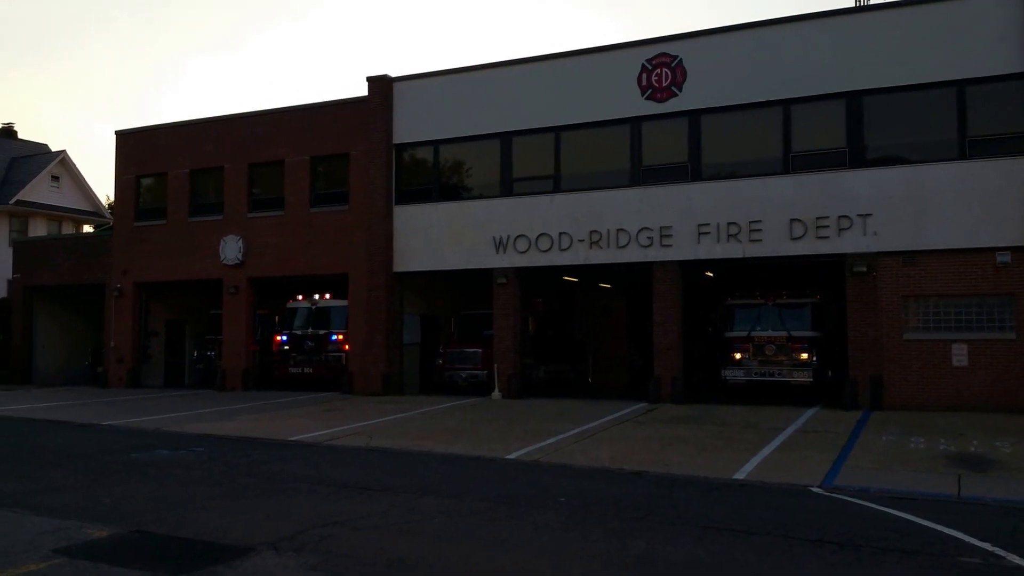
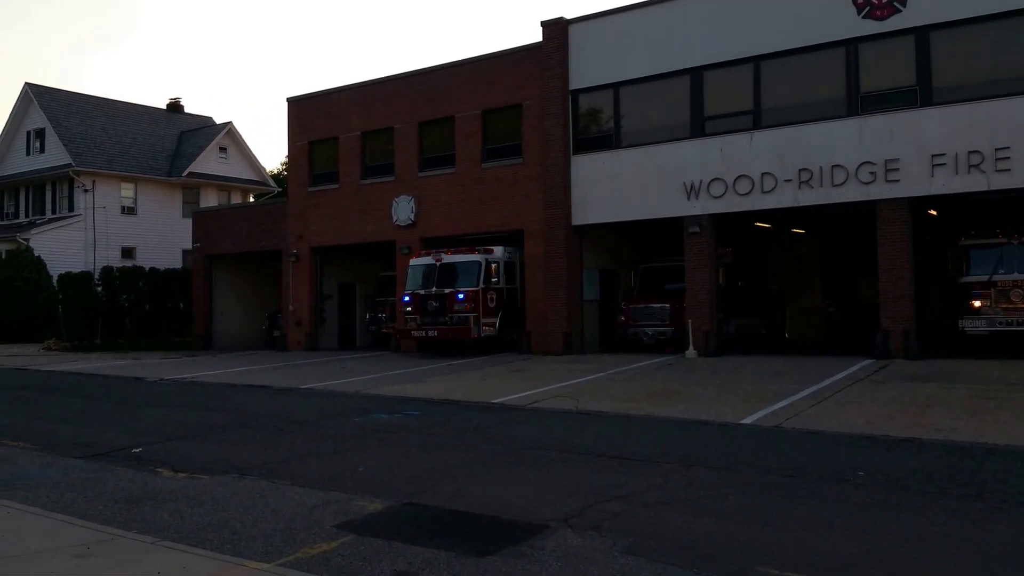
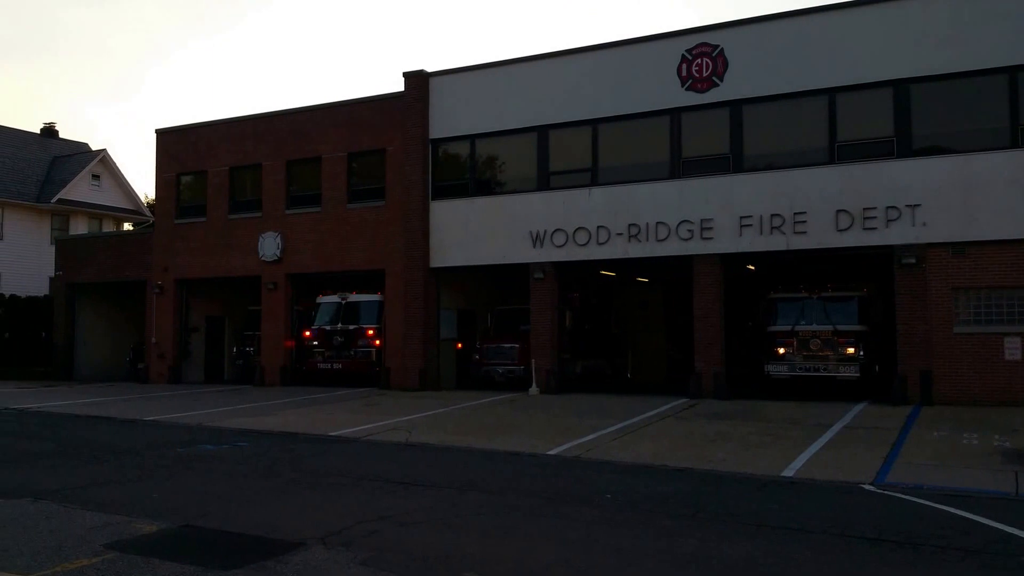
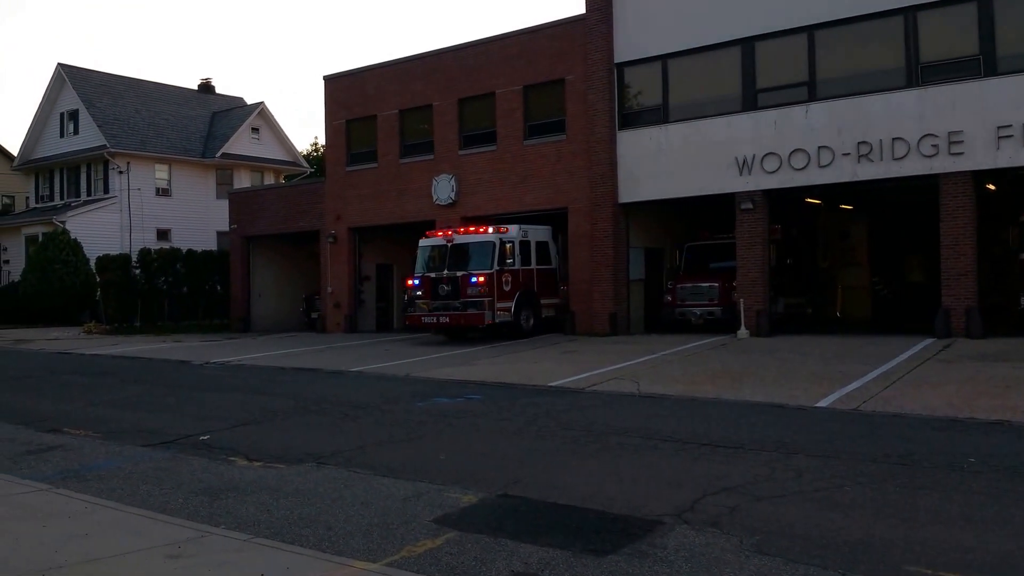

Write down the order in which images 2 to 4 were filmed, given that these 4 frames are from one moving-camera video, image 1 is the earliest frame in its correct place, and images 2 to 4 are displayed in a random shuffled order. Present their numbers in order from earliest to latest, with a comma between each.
3, 2, 4
